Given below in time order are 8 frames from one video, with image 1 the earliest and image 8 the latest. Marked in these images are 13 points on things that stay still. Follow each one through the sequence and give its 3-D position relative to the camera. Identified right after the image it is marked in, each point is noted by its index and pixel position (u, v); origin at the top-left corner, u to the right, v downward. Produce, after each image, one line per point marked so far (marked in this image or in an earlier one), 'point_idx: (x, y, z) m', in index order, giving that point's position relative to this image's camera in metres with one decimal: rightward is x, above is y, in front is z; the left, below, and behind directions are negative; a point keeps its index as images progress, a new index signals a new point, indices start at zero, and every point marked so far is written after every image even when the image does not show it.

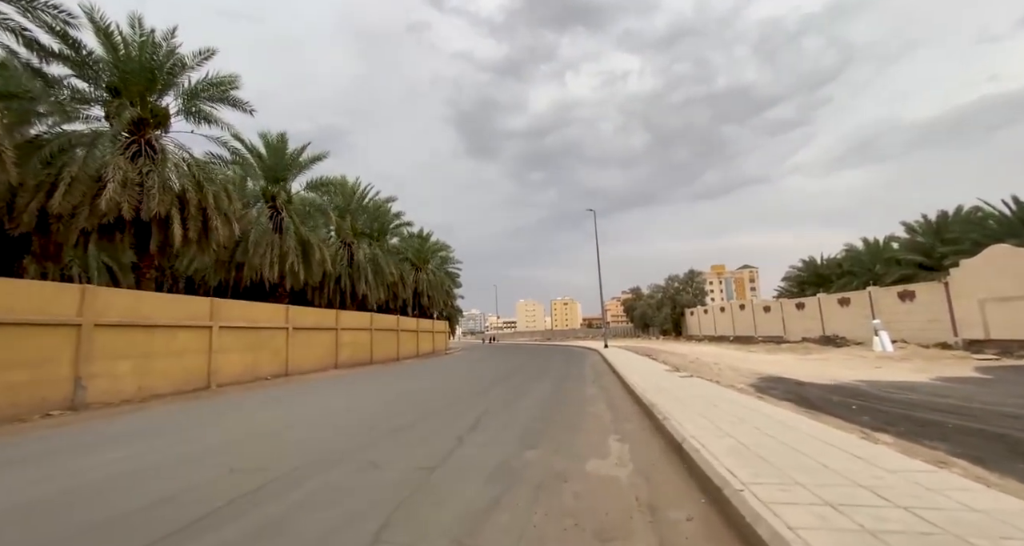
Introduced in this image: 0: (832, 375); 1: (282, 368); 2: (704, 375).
0: (+11.4, -3.6, +15.5) m
1: (-9.9, -4.1, +18.7) m
2: (+6.9, -3.7, +15.6) m
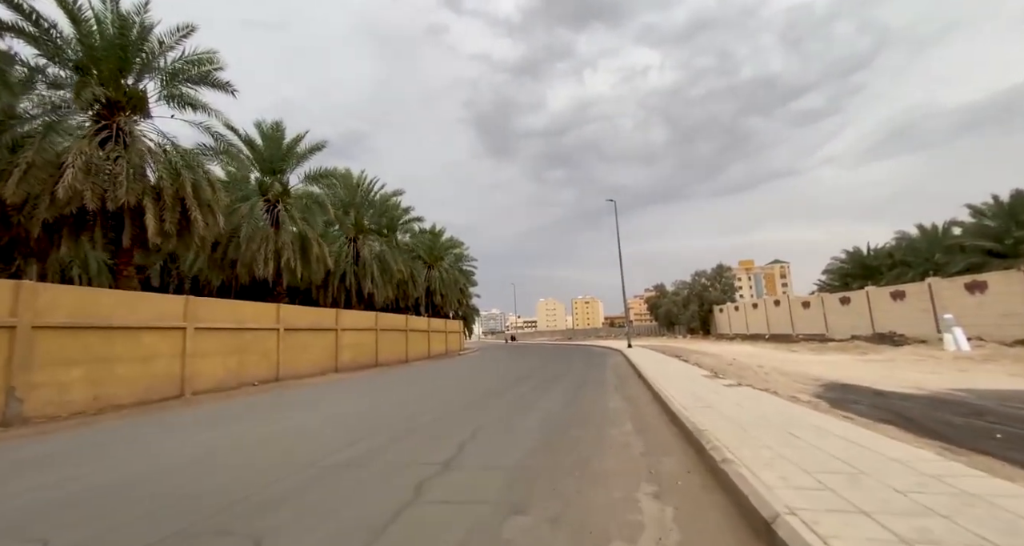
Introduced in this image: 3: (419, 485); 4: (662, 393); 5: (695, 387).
0: (+11.7, -3.1, +12.8) m
1: (-9.4, -4.0, +17.1) m
2: (+7.2, -3.2, +13.1) m
3: (-1.0, -2.2, +4.6) m
4: (+3.2, -2.6, +9.2) m
5: (+4.1, -2.5, +9.7) m
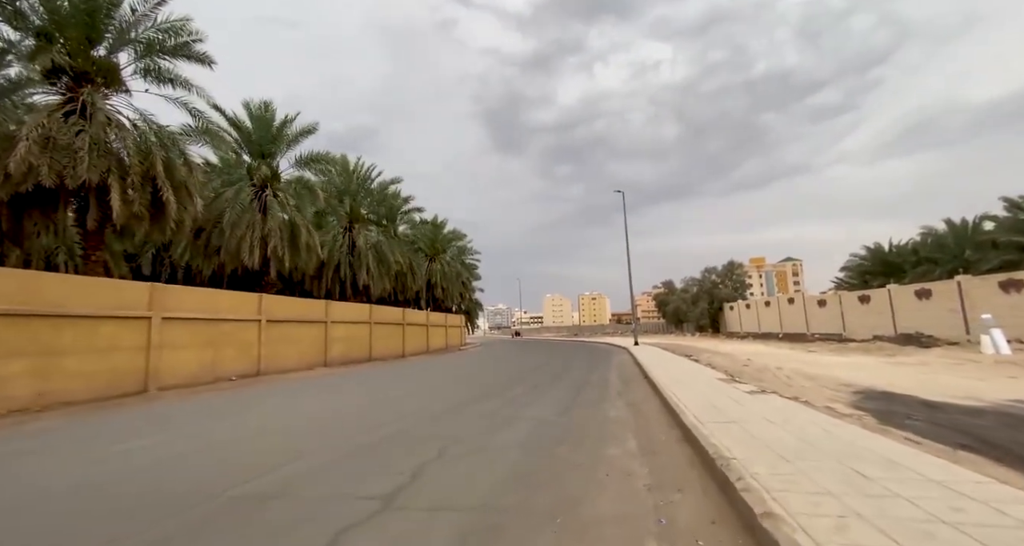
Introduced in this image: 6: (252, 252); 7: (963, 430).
0: (+11.5, -3.0, +11.3) m
1: (-9.5, -3.5, +16.0) m
2: (+7.0, -3.0, +11.7) m
3: (-1.3, -2.0, +3.3) m
4: (+2.9, -2.3, +7.9) m
5: (+3.8, -2.3, +8.3) m
6: (-11.7, +0.9, +19.5) m
7: (+6.3, -2.2, +6.1) m
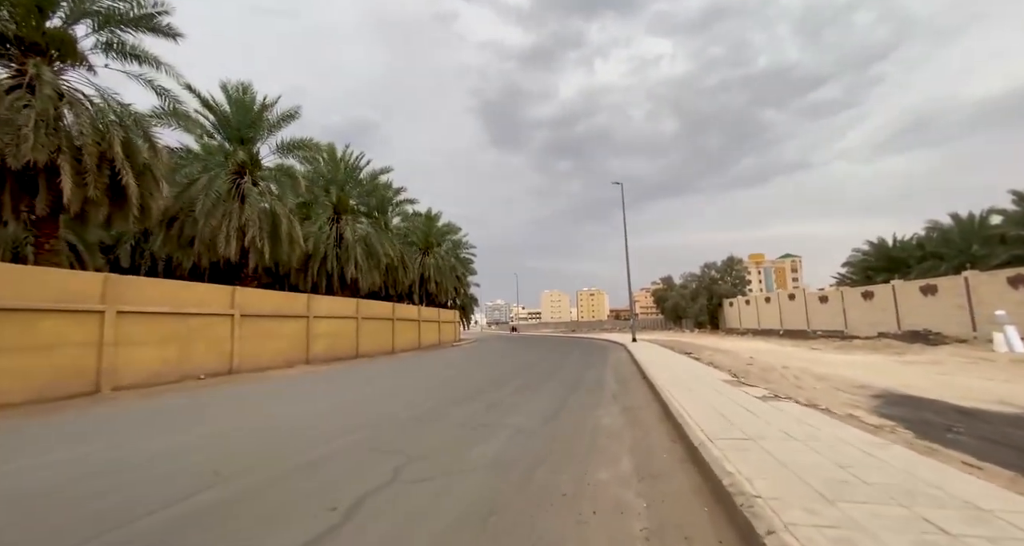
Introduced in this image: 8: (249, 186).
0: (+11.1, -2.8, +10.3) m
1: (-9.9, -3.2, +15.0) m
2: (+6.7, -2.8, +10.8) m
3: (-1.6, -1.8, +2.4) m
4: (+2.6, -2.2, +6.9) m
5: (+3.5, -2.1, +7.3) m
6: (-12.1, +1.3, +18.4) m
7: (+6.0, -2.1, +5.2) m
8: (-11.5, +3.8, +19.1) m
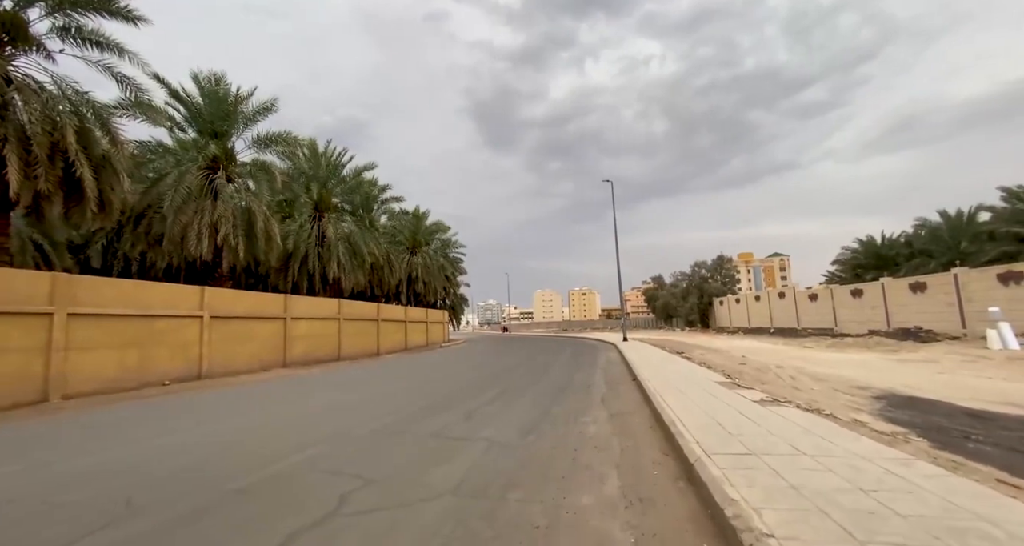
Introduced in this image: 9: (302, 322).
0: (+10.7, -2.7, +9.9) m
1: (-10.4, -3.2, +14.1) m
2: (+6.3, -2.7, +10.3) m
3: (-1.9, -1.8, +1.7) m
4: (+2.2, -2.1, +6.3) m
5: (+3.1, -2.1, +6.8) m
6: (-12.7, +1.3, +17.6) m
7: (+5.7, -2.0, +4.7) m
8: (-12.1, +3.8, +18.2) m
9: (-9.5, -2.2, +19.8) m
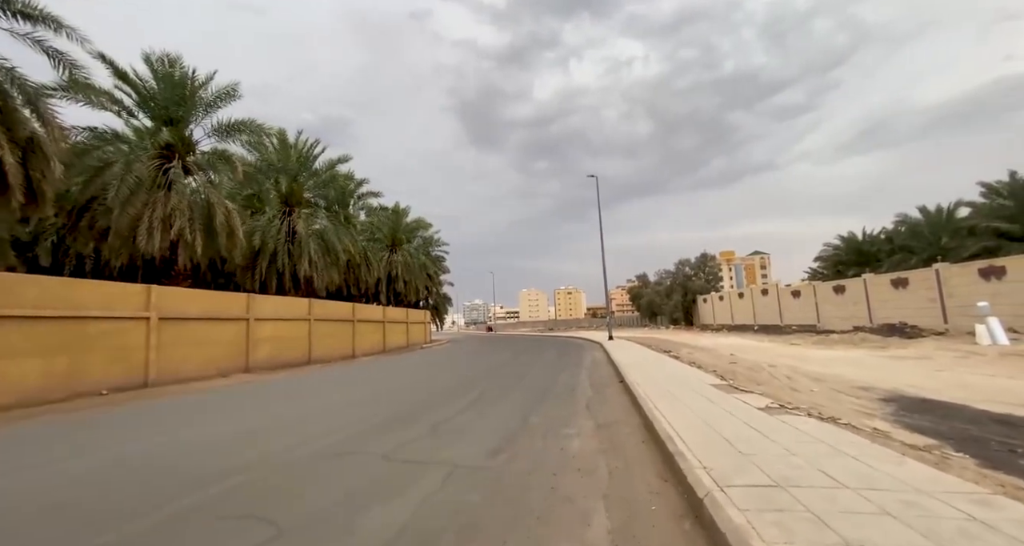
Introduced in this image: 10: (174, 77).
0: (+10.2, -2.5, +9.3) m
1: (-11.0, -3.1, +12.8) m
2: (+5.7, -2.5, +9.5) m
3: (-2.1, -1.7, +0.6) m
4: (+1.9, -1.9, +5.4) m
5: (+2.7, -1.9, +5.9) m
6: (-13.4, +1.4, +16.2) m
7: (+5.4, -1.8, +3.9) m
8: (-12.9, +3.9, +16.8) m
9: (-10.4, -2.1, +18.5) m
10: (-13.5, +7.8, +17.1) m
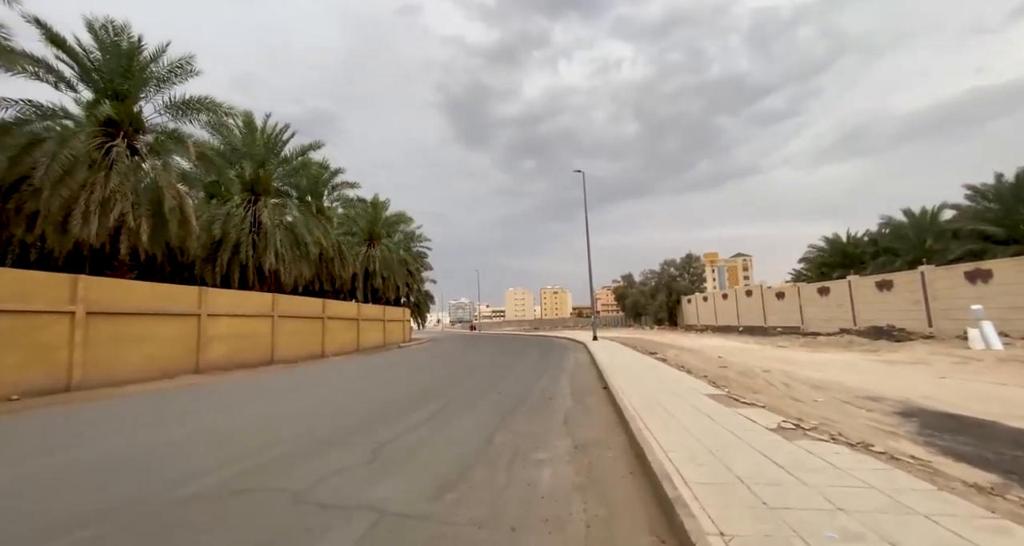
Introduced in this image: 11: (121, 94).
0: (+9.6, -2.5, +8.5) m
1: (-11.7, -2.8, +11.3) m
2: (+5.1, -2.5, +8.5) m
3: (-2.4, -1.5, -0.6) m
4: (+1.4, -1.8, +4.3) m
5: (+2.3, -1.8, +4.8) m
6: (-14.2, +1.7, +14.5) m
7: (+5.0, -1.8, +2.9) m
8: (-13.7, +4.2, +15.2) m
9: (-11.3, -1.8, +17.0) m
10: (-14.2, +8.1, +15.5) m
11: (-14.3, +6.5, +15.9) m
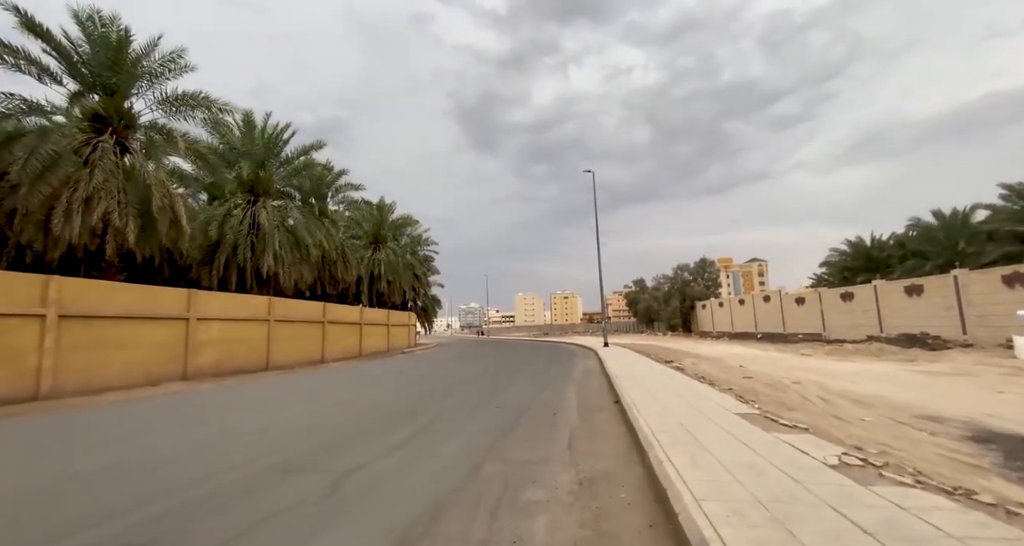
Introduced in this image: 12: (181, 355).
0: (+9.6, -2.5, +7.2) m
1: (-11.7, -2.8, +10.5) m
2: (+5.1, -2.5, +7.3) m
3: (-2.7, -1.4, -1.6) m
4: (+1.3, -1.7, +3.3) m
5: (+2.1, -1.7, +3.7) m
6: (-14.1, +1.7, +13.9) m
7: (+4.8, -1.7, +1.7) m
8: (-13.5, +4.2, +14.6) m
9: (-11.1, -1.9, +16.2) m
10: (-14.0, +8.0, +14.9) m
11: (-14.2, +6.5, +15.3) m
12: (-11.2, -2.7, +14.7) m
